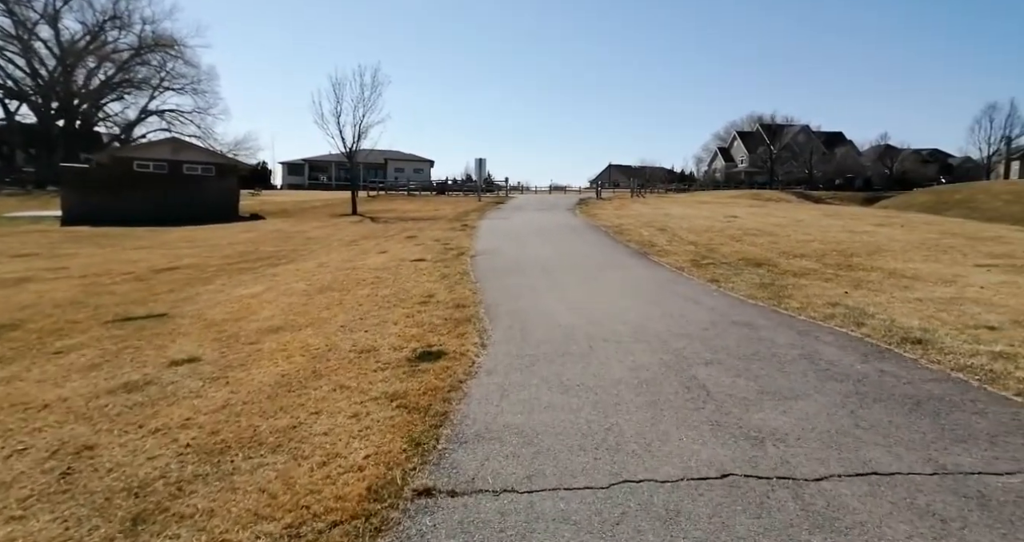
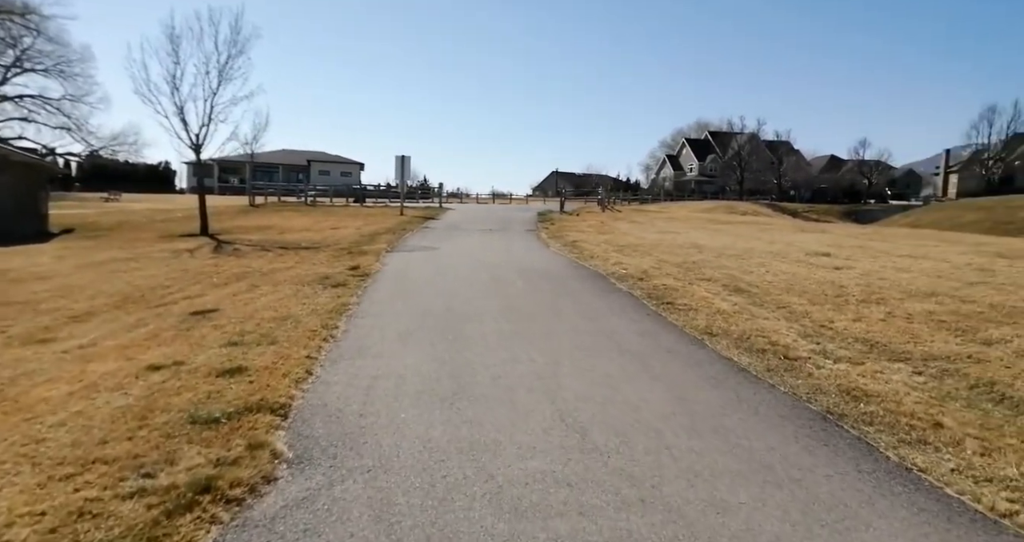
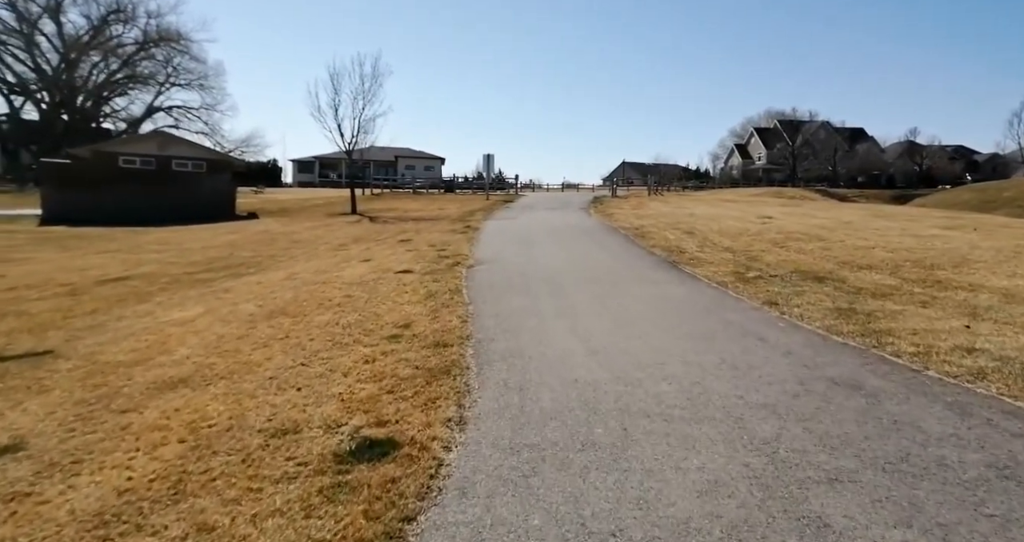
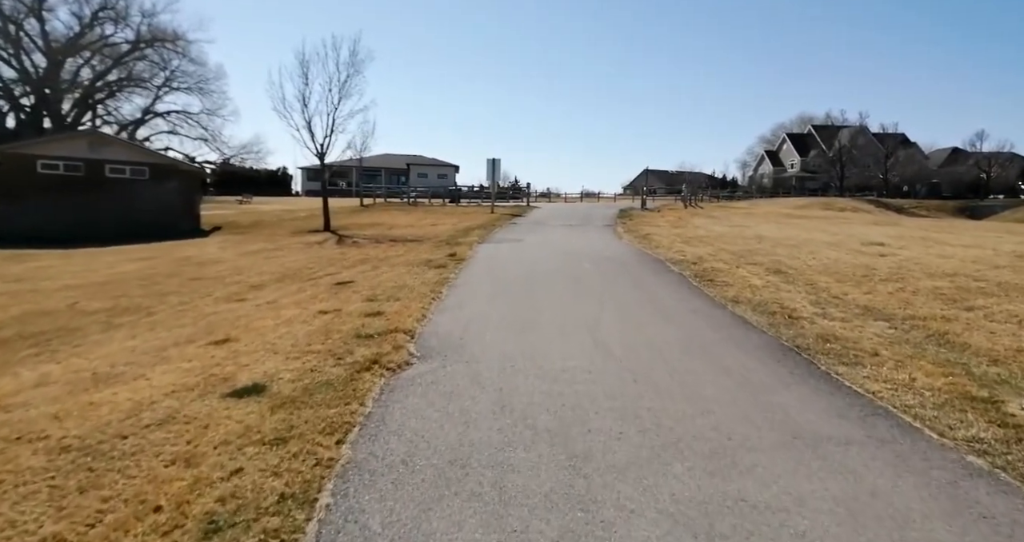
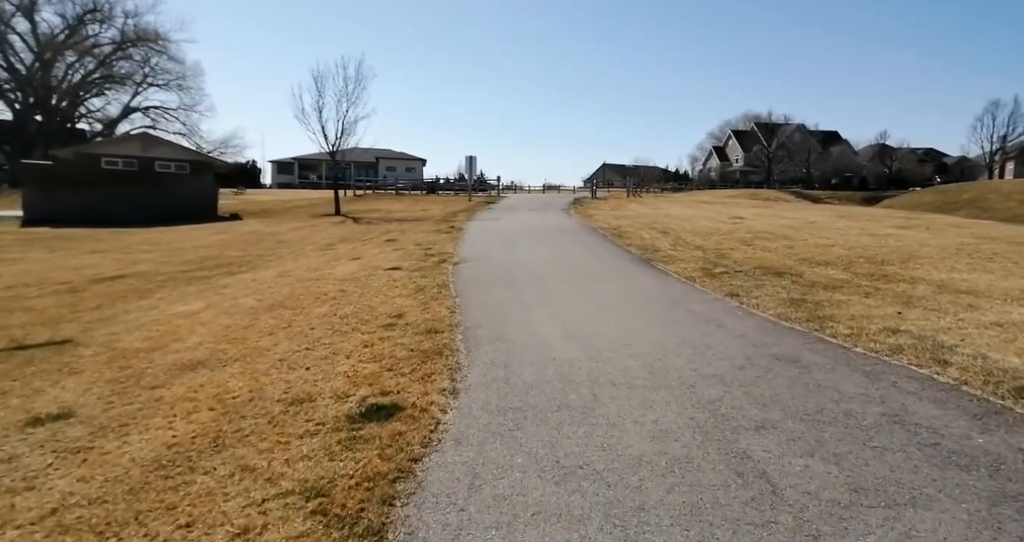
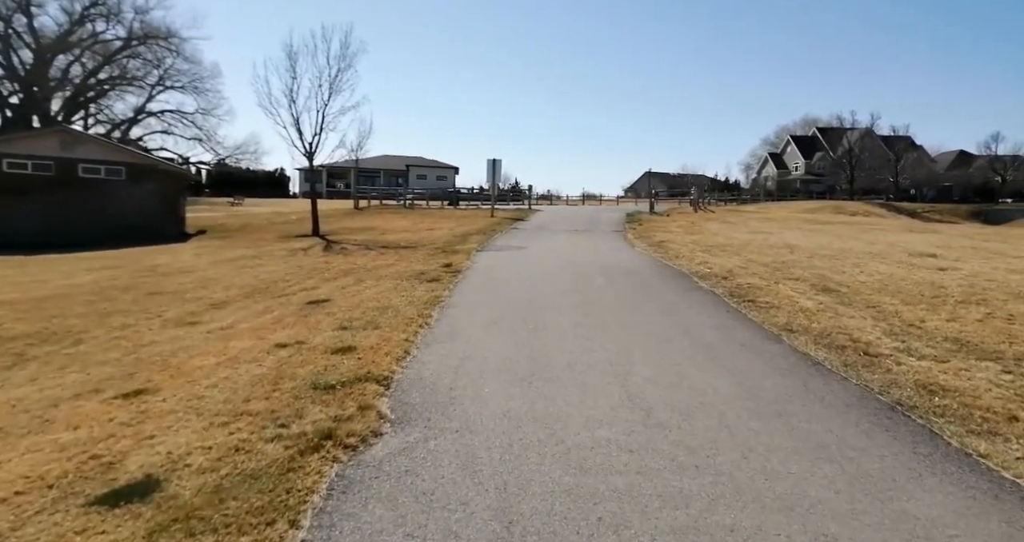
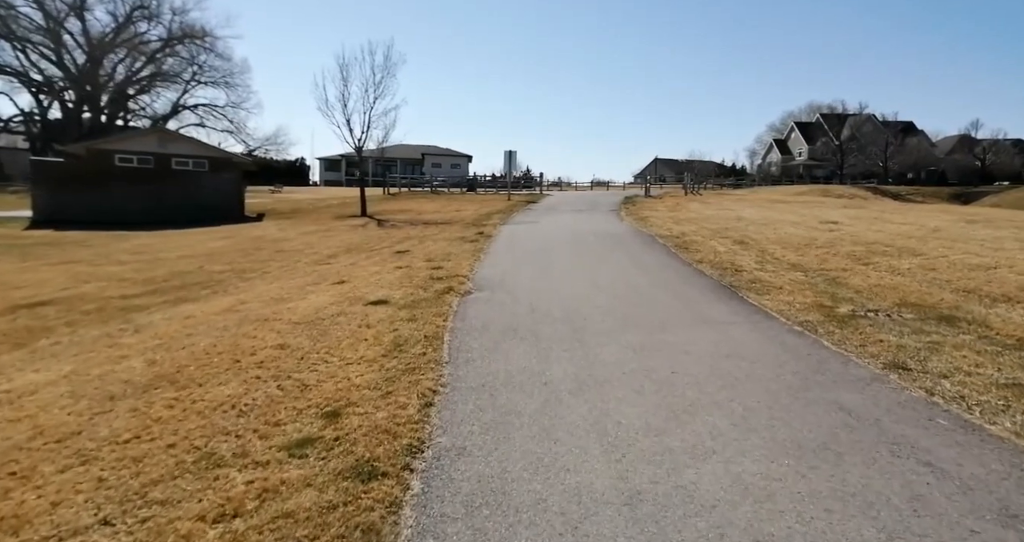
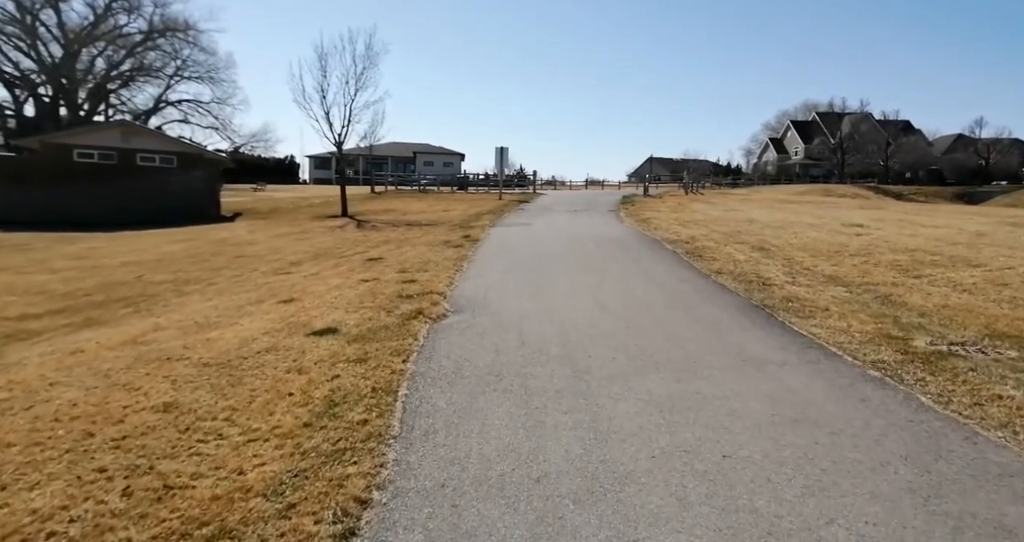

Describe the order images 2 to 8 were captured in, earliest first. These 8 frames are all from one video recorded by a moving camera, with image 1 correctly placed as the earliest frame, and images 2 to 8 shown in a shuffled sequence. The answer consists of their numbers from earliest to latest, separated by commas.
5, 3, 7, 8, 4, 6, 2
